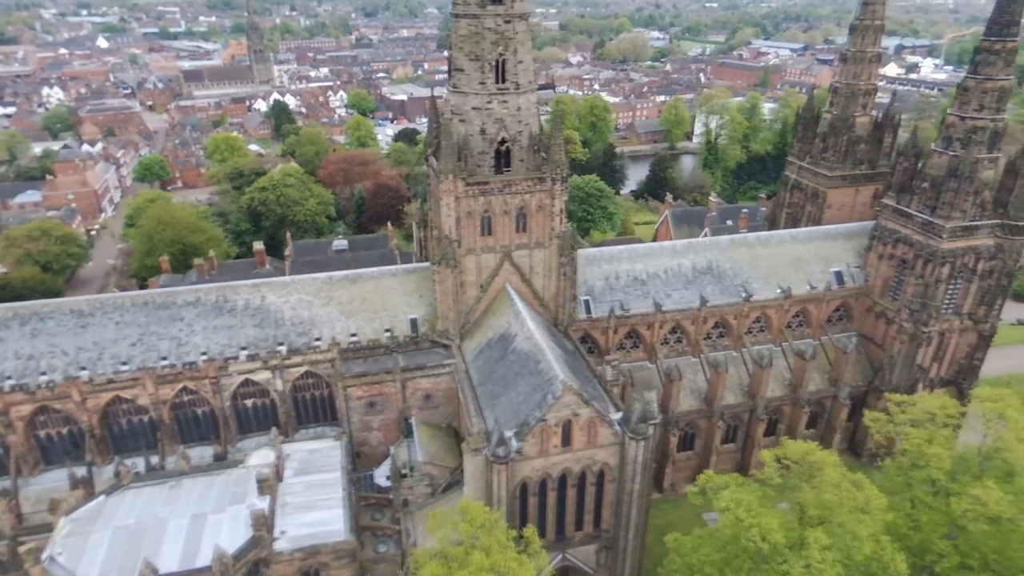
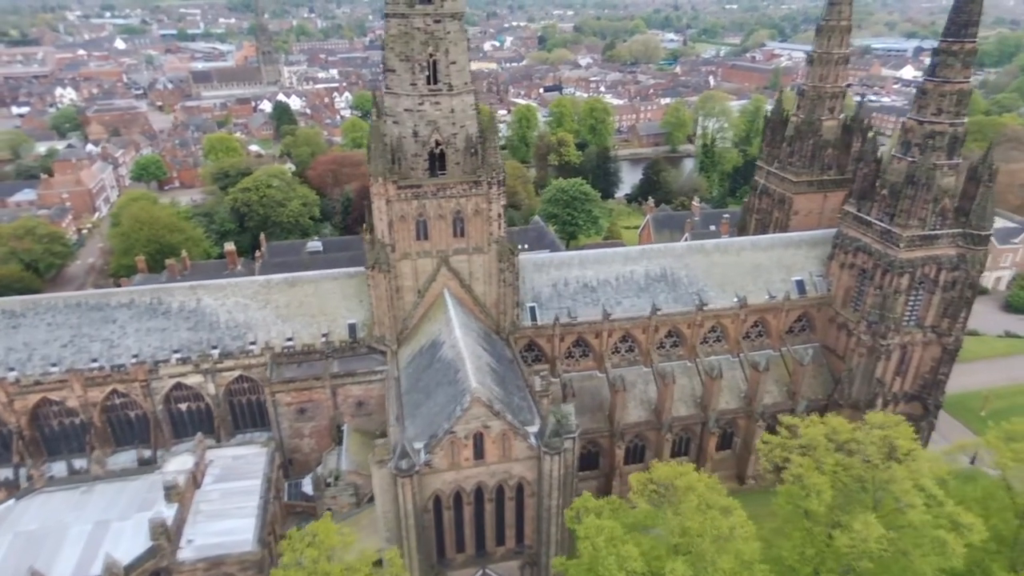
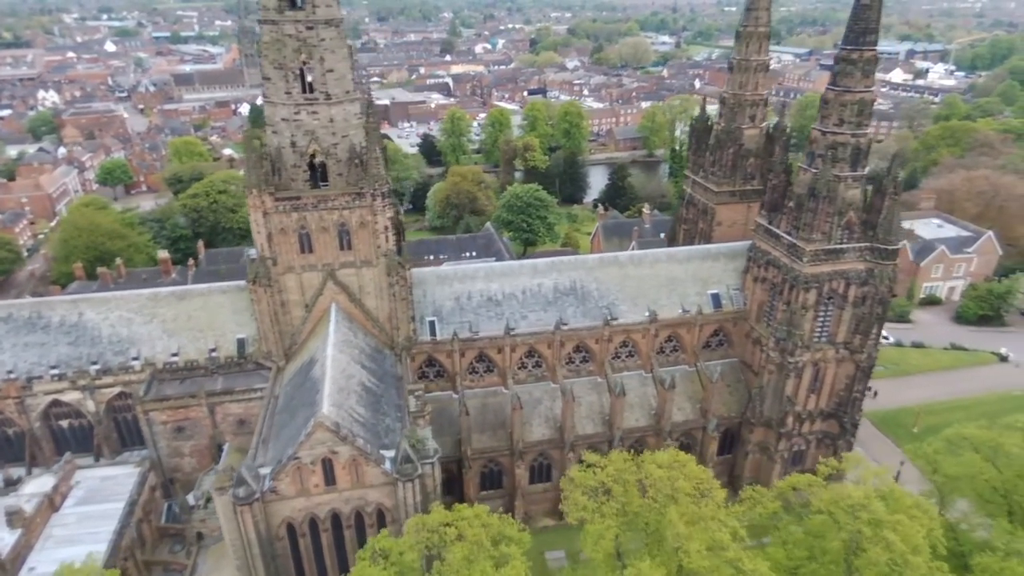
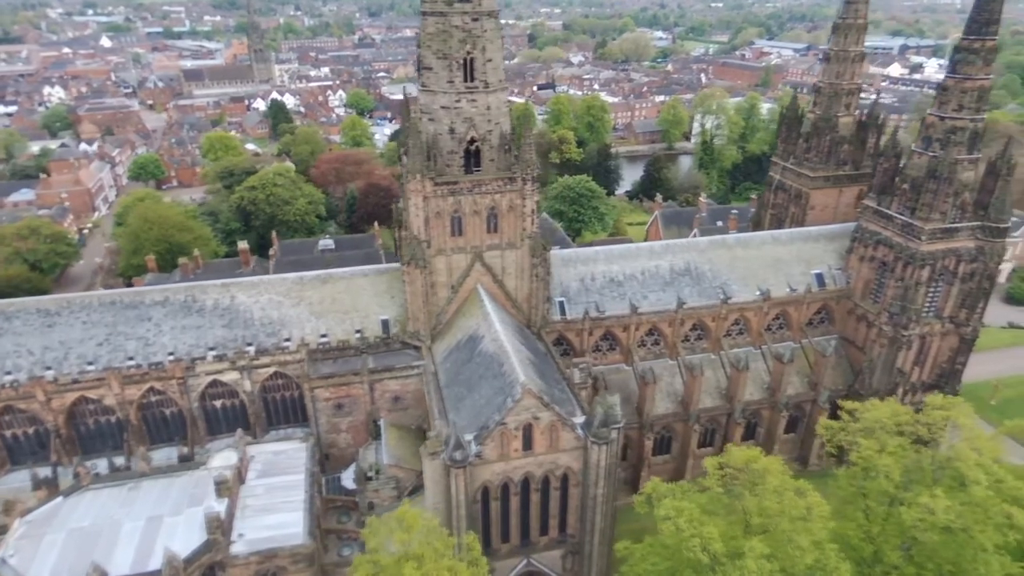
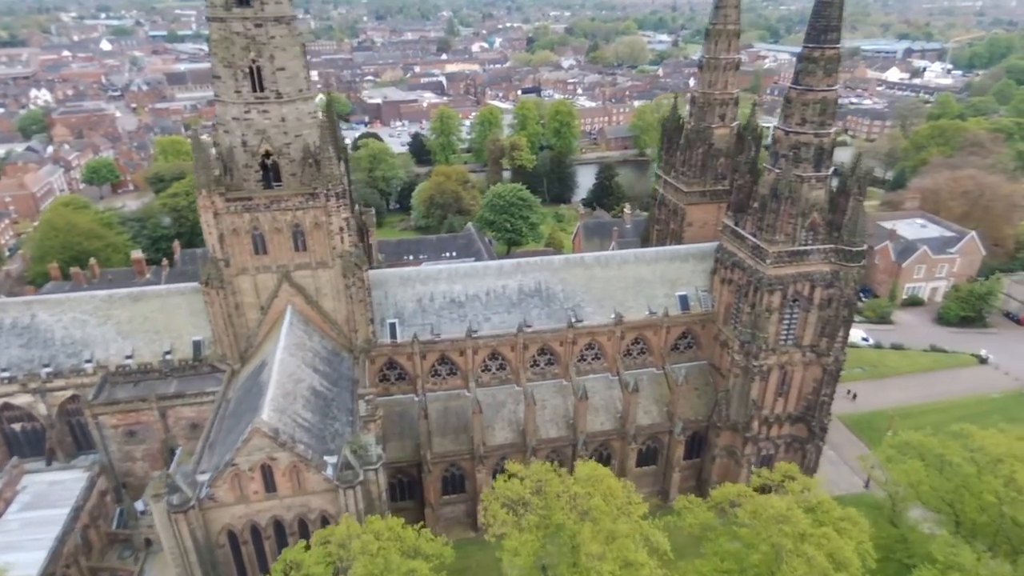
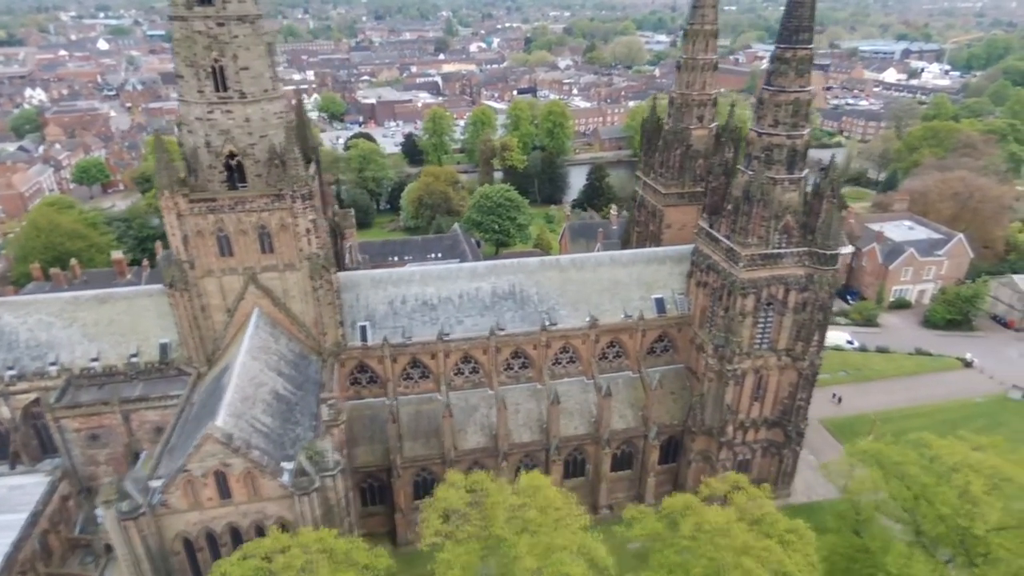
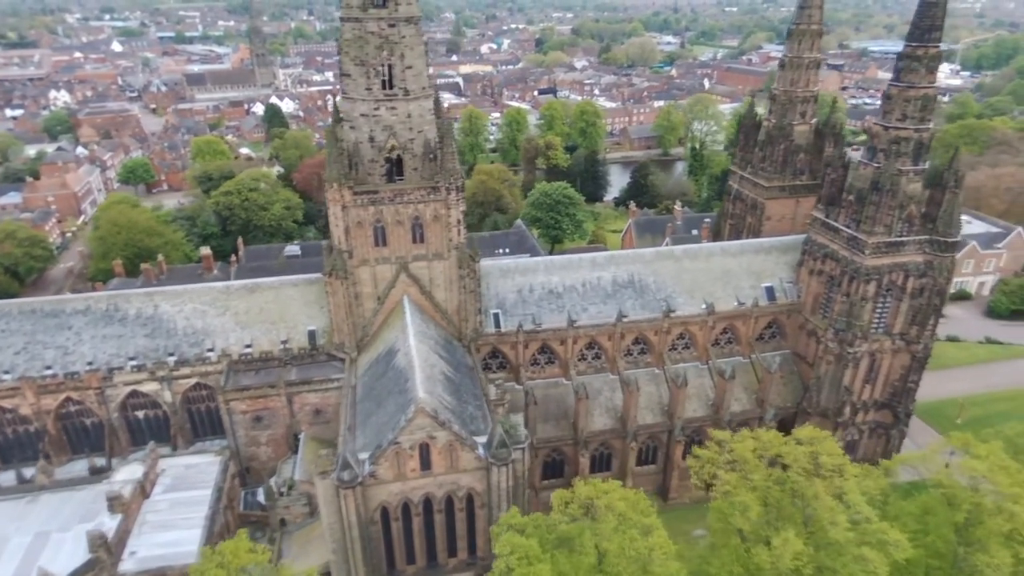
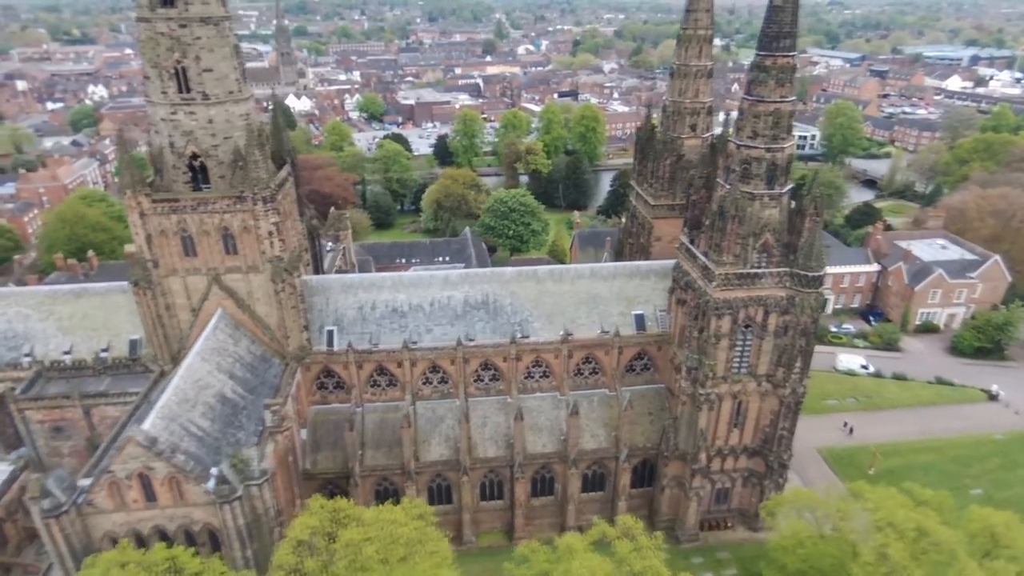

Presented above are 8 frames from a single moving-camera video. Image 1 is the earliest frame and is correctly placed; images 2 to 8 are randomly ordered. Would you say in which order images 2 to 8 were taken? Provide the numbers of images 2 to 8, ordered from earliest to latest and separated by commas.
4, 2, 7, 3, 5, 6, 8
